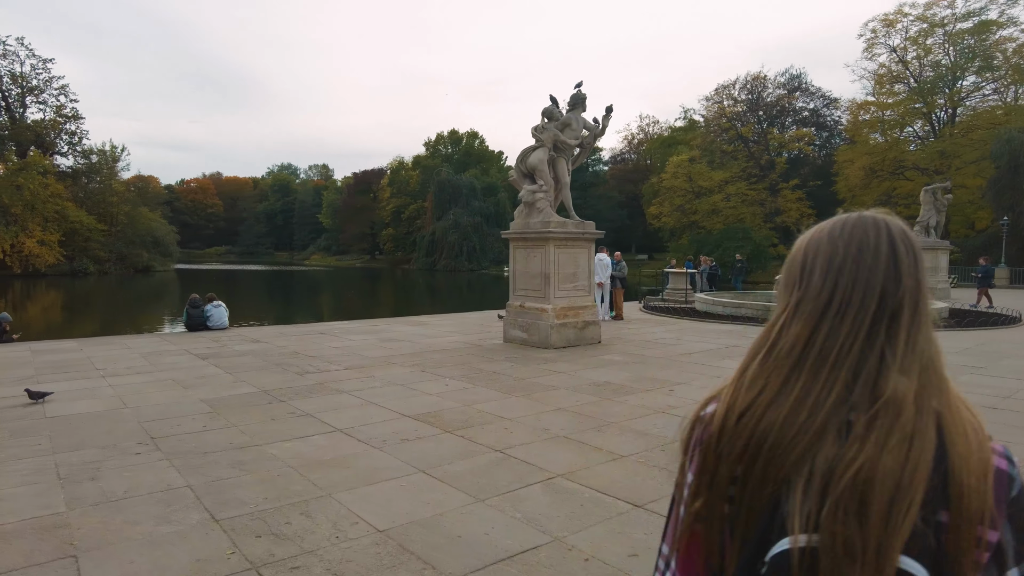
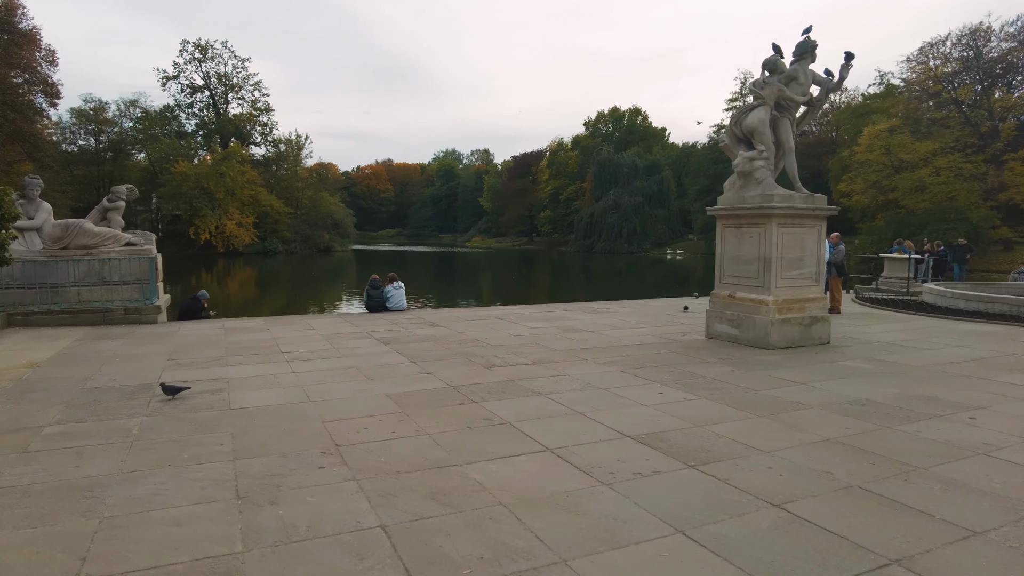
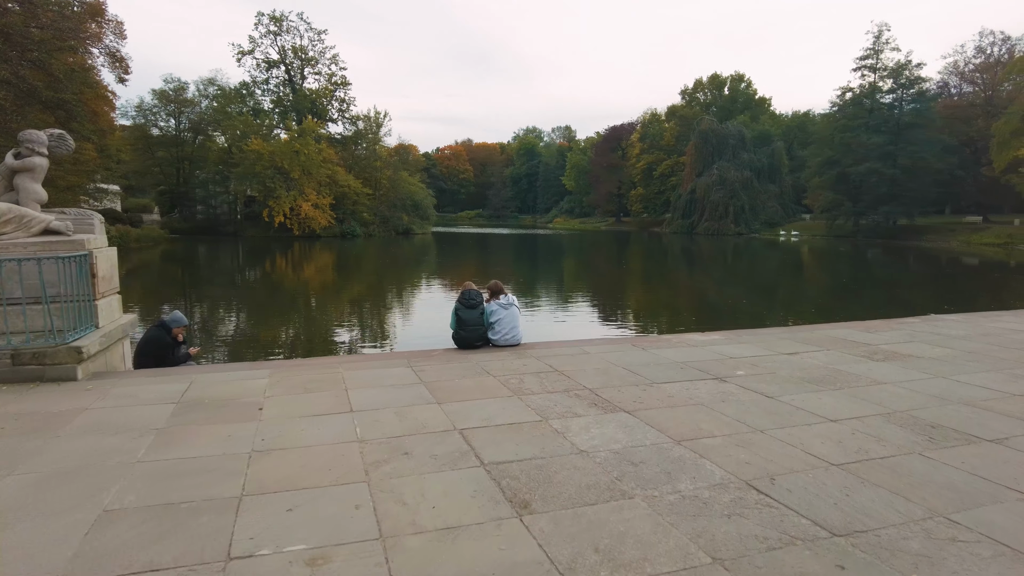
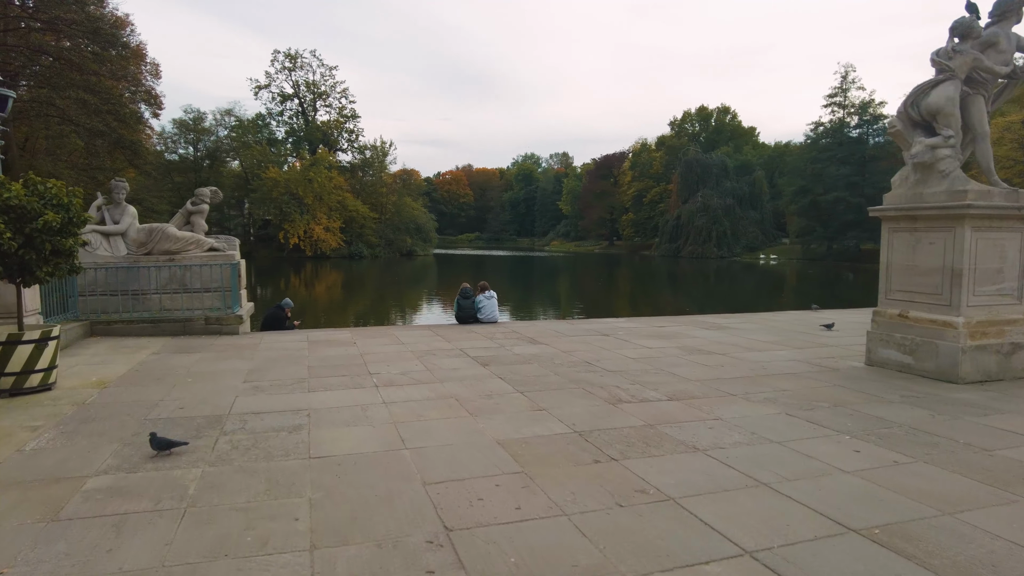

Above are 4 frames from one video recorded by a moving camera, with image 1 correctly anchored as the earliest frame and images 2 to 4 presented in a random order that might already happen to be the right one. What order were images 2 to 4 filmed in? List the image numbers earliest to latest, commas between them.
2, 4, 3
